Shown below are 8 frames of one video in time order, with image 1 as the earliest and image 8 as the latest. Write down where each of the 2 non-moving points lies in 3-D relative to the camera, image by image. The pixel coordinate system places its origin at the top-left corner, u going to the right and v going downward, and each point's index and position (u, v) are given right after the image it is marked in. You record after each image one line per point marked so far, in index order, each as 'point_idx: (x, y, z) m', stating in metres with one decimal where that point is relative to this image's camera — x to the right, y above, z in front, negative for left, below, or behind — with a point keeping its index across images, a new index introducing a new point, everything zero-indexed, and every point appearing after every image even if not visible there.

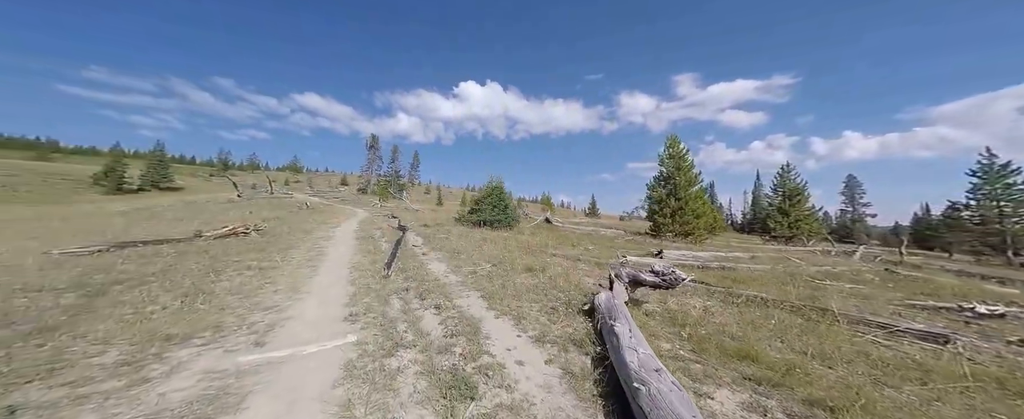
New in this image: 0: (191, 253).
0: (-17.9, -1.7, +17.9) m
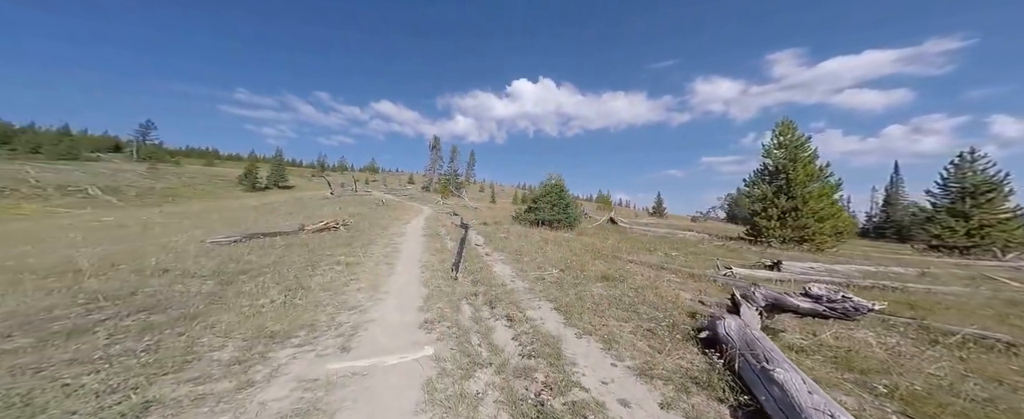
0: (-13.9, -1.9, +20.0) m
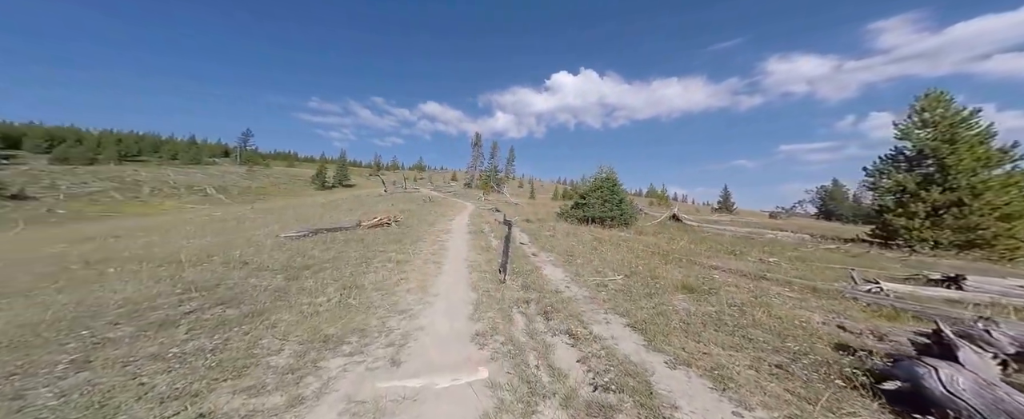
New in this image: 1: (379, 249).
0: (-10.6, -1.8, +20.8) m
1: (-7.9, -2.1, +18.2) m
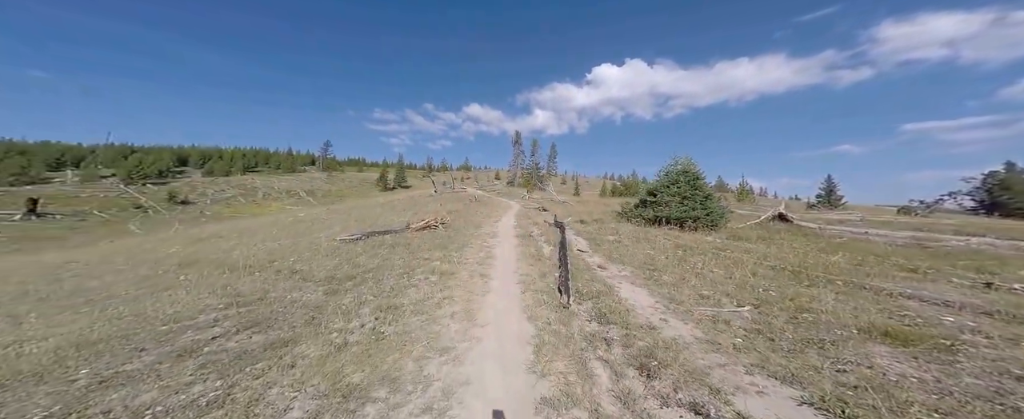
0: (-7.1, -2.1, +19.5) m
1: (-4.8, -2.3, +16.5) m
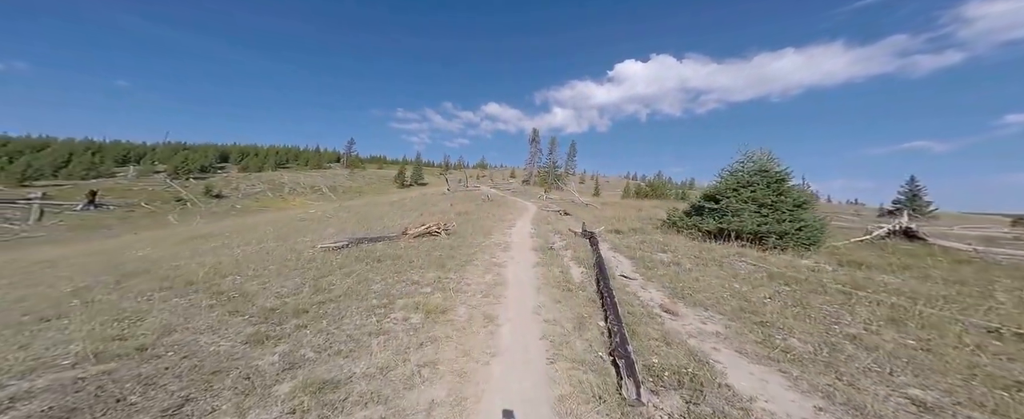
0: (-6.2, -2.2, +15.7) m
1: (-4.0, -2.5, +12.6) m
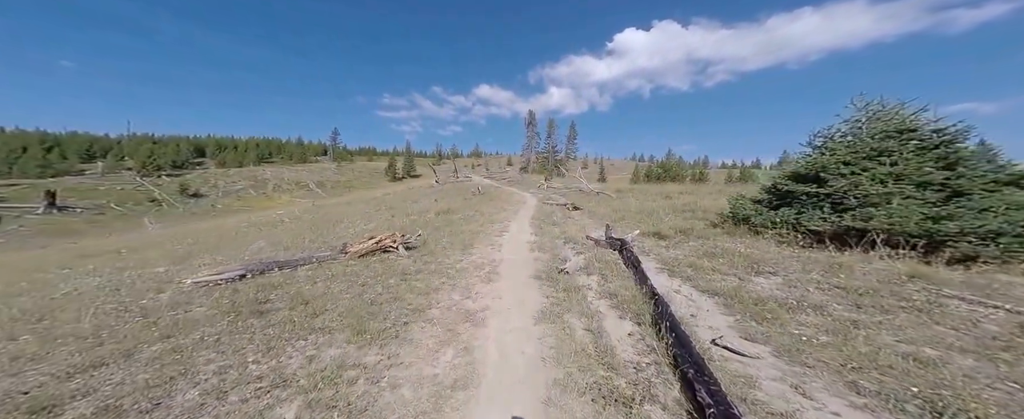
0: (-6.5, -2.4, +10.0) m
1: (-4.3, -2.7, +6.8) m
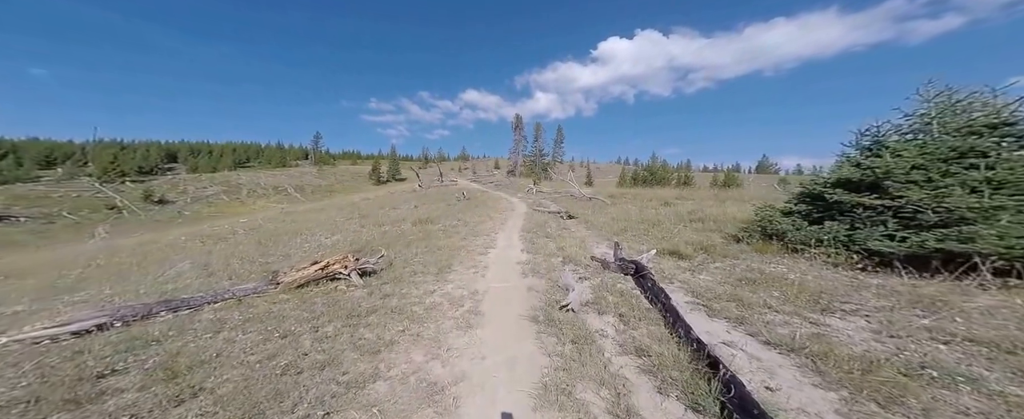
0: (-6.8, -2.8, +7.4) m
1: (-4.5, -3.0, +4.3) m
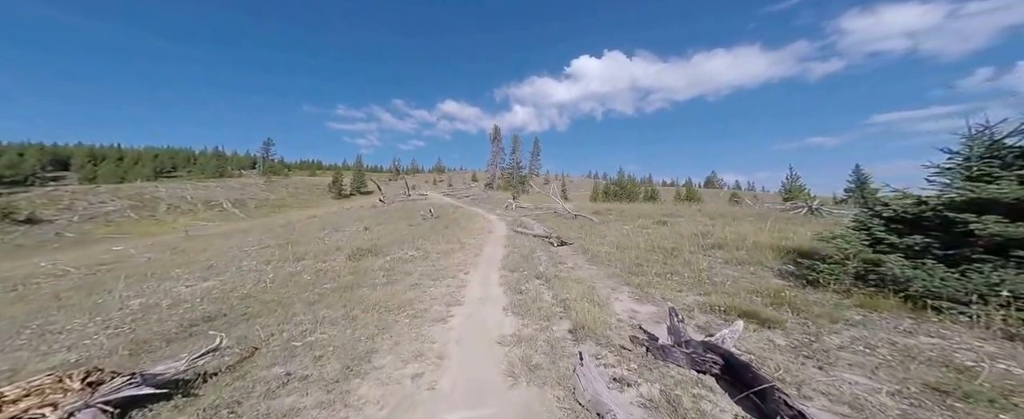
0: (-7.0, -3.4, +2.4) m
1: (-4.5, -3.5, -0.4) m
